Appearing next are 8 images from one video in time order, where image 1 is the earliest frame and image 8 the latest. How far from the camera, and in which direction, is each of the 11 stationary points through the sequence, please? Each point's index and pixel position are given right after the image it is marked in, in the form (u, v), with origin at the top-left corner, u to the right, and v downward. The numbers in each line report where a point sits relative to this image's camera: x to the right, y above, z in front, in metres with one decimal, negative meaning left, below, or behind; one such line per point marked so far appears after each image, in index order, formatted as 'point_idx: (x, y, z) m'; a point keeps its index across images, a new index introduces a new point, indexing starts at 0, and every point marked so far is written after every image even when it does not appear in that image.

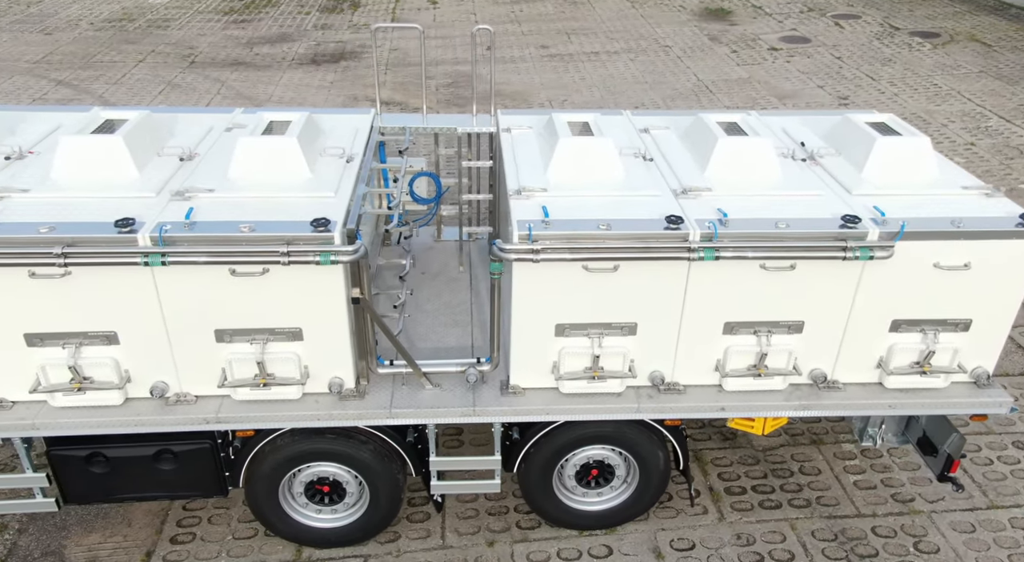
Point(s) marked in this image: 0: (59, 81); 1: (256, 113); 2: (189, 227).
0: (-8.4, +3.7, +14.1) m
1: (-1.7, +1.2, +5.3) m
2: (-1.6, +0.3, +3.9) m
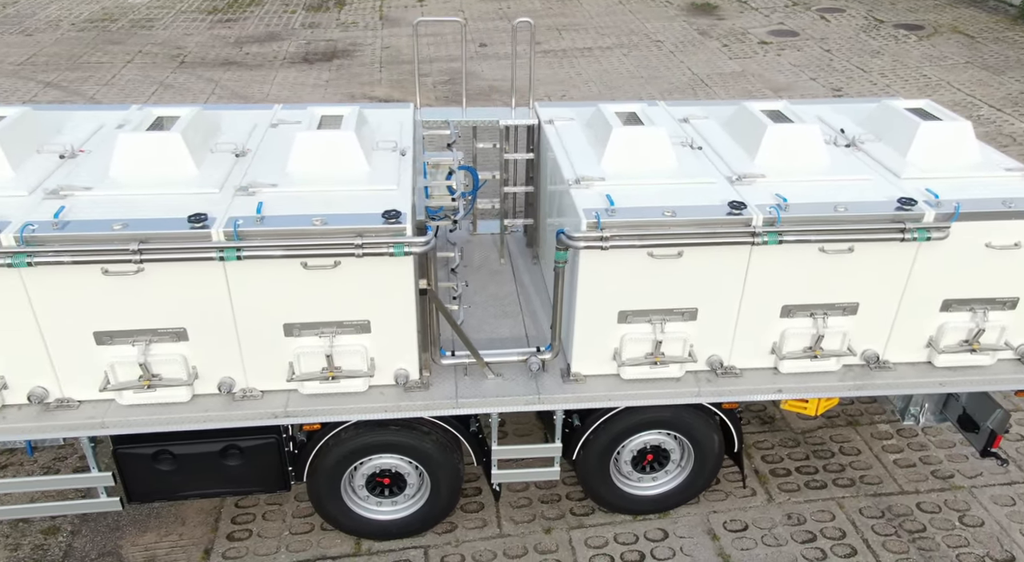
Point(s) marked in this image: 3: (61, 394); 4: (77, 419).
0: (-8.4, +3.6, +13.8) m
1: (-1.4, +1.2, +5.3) m
2: (-1.3, +0.3, +3.9) m
3: (-2.5, -0.6, +4.2) m
4: (-2.3, -0.7, +4.1) m
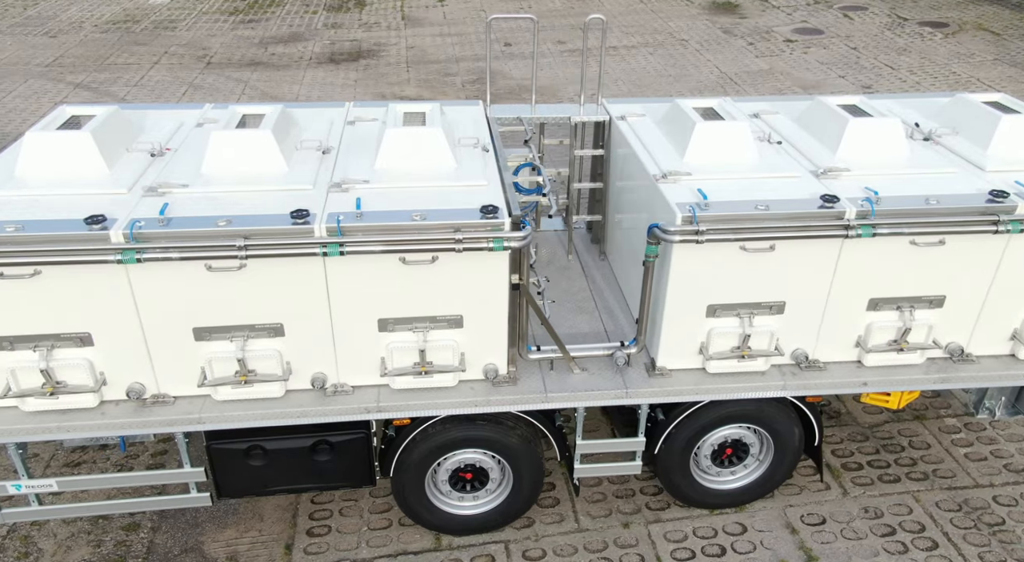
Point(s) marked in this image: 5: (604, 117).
0: (-7.9, +3.6, +13.9) m
1: (-0.9, +1.2, +5.3) m
2: (-0.8, +0.3, +3.9) m
3: (-1.9, -0.6, +4.2) m
4: (-1.8, -0.7, +4.1) m
5: (+0.7, +1.2, +5.5) m
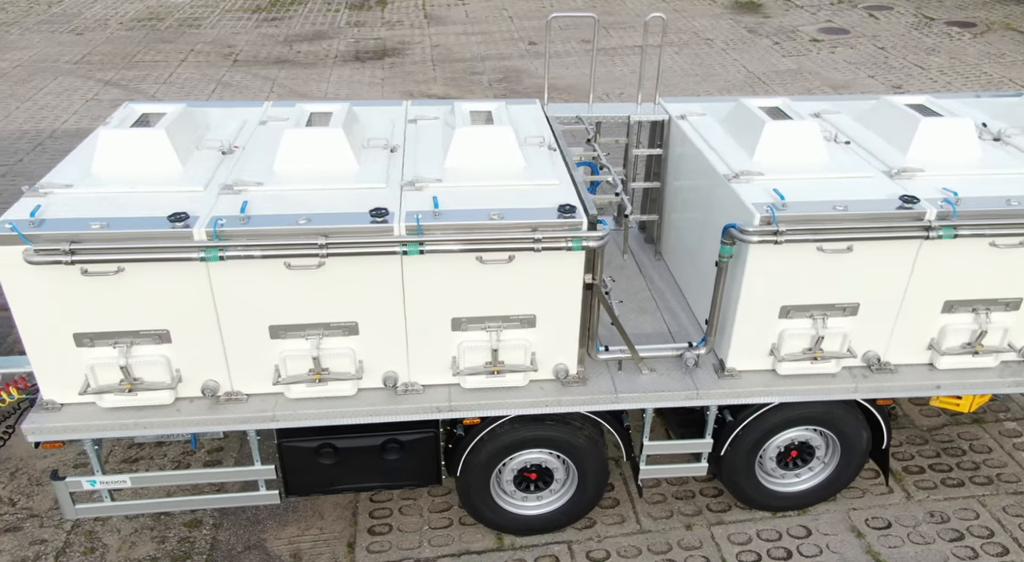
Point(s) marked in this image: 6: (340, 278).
0: (-7.4, +3.7, +13.9) m
1: (-0.5, +1.2, +5.3) m
2: (-0.4, +0.3, +3.9) m
3: (-1.5, -0.6, +4.2) m
4: (-1.4, -0.7, +4.1) m
5: (+1.1, +1.2, +5.4) m
6: (-0.9, 0.0, +3.9) m
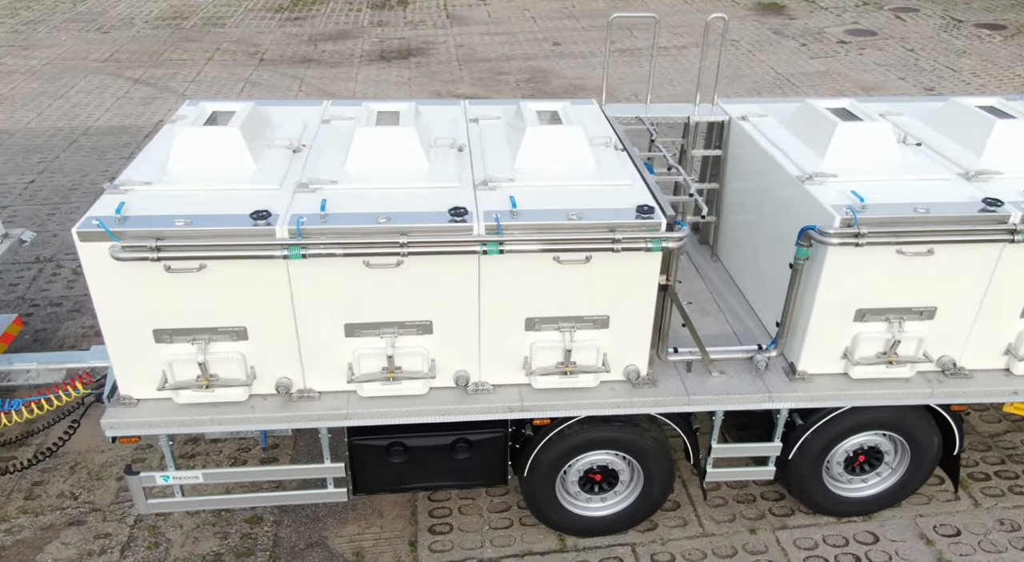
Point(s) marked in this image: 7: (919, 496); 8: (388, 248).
0: (-6.9, +3.7, +13.9) m
1: (-0.1, +1.2, +5.3) m
2: (0.0, +0.3, +3.9) m
3: (-1.2, -0.6, +4.2) m
4: (-1.0, -0.7, +4.1) m
5: (+1.5, +1.2, +5.4) m
6: (-0.5, 0.0, +3.9) m
7: (+2.7, -1.4, +5.1) m
8: (-0.6, +0.2, +3.7) m
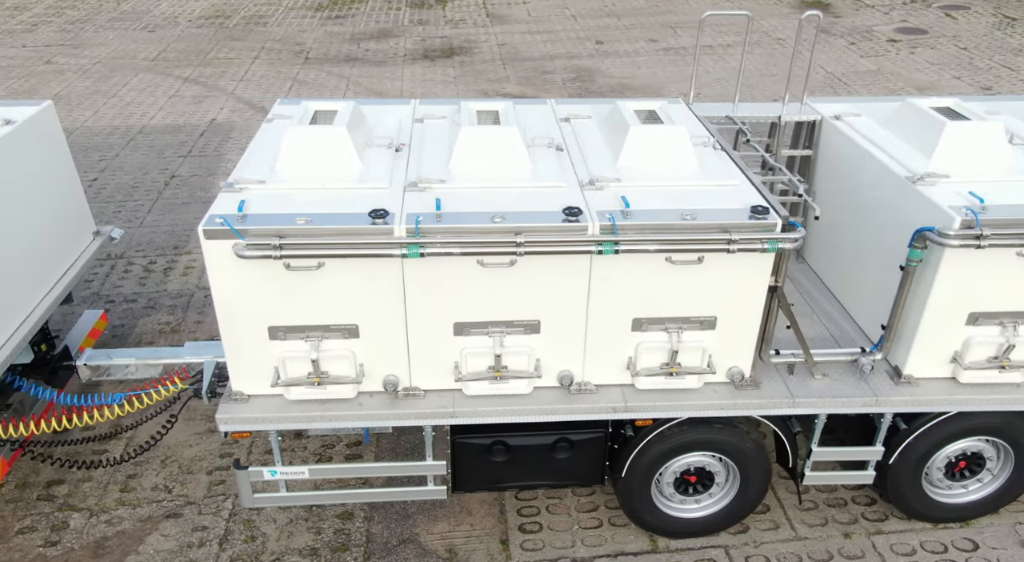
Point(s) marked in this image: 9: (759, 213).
0: (-6.0, +3.8, +14.1) m
1: (+0.5, +1.2, +5.2) m
2: (+0.6, +0.3, +3.9) m
3: (-0.6, -0.6, +4.2) m
4: (-0.5, -0.7, +4.1) m
5: (+2.1, +1.2, +5.3) m
6: (+0.1, 0.0, +3.9) m
7: (+3.3, -1.4, +5.0) m
8: (0.0, +0.2, +3.7) m
9: (+1.3, +0.3, +3.9) m
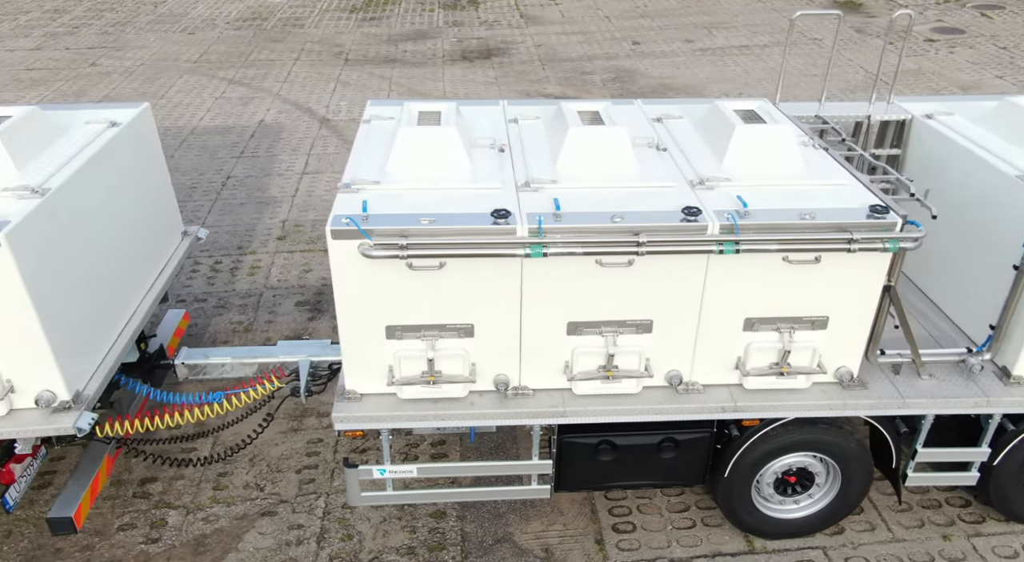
0: (-5.3, +3.8, +14.2) m
1: (+1.1, +1.2, +5.2) m
2: (+1.2, +0.3, +3.8) m
3: (0.0, -0.6, +4.2) m
4: (+0.1, -0.7, +4.1) m
5: (+2.7, +1.2, +5.3) m
6: (+0.7, 0.0, +3.9) m
7: (+3.9, -1.5, +4.9) m
8: (+0.6, +0.2, +3.7) m
9: (+1.9, +0.3, +3.8) m
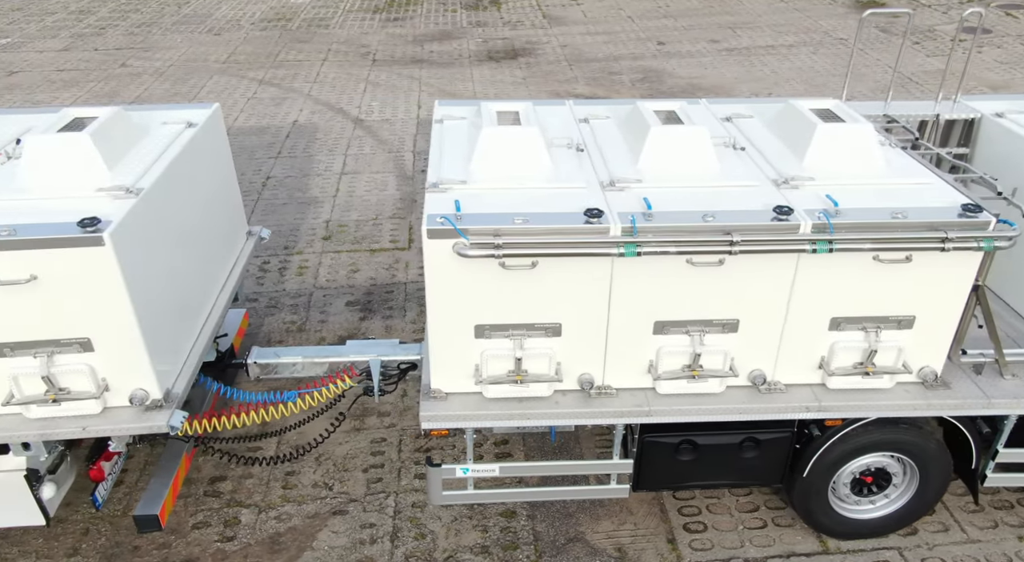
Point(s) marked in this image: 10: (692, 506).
0: (-4.7, +3.8, +14.2) m
1: (+1.6, +1.2, +5.2) m
2: (+1.7, +0.3, +3.8) m
3: (+0.5, -0.6, +4.2) m
4: (+0.6, -0.7, +4.1) m
5: (+3.2, +1.2, +5.3) m
6: (+1.2, 0.0, +3.9) m
7: (+4.4, -1.4, +4.9) m
8: (+1.0, +0.2, +3.7) m
9: (+2.3, +0.3, +3.8) m
10: (+1.2, -1.5, +5.1) m
